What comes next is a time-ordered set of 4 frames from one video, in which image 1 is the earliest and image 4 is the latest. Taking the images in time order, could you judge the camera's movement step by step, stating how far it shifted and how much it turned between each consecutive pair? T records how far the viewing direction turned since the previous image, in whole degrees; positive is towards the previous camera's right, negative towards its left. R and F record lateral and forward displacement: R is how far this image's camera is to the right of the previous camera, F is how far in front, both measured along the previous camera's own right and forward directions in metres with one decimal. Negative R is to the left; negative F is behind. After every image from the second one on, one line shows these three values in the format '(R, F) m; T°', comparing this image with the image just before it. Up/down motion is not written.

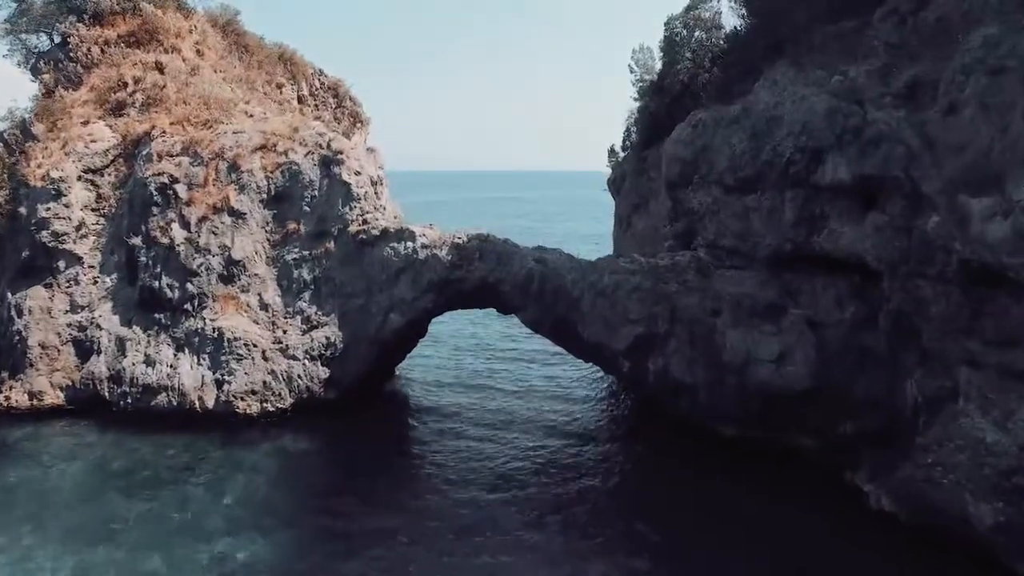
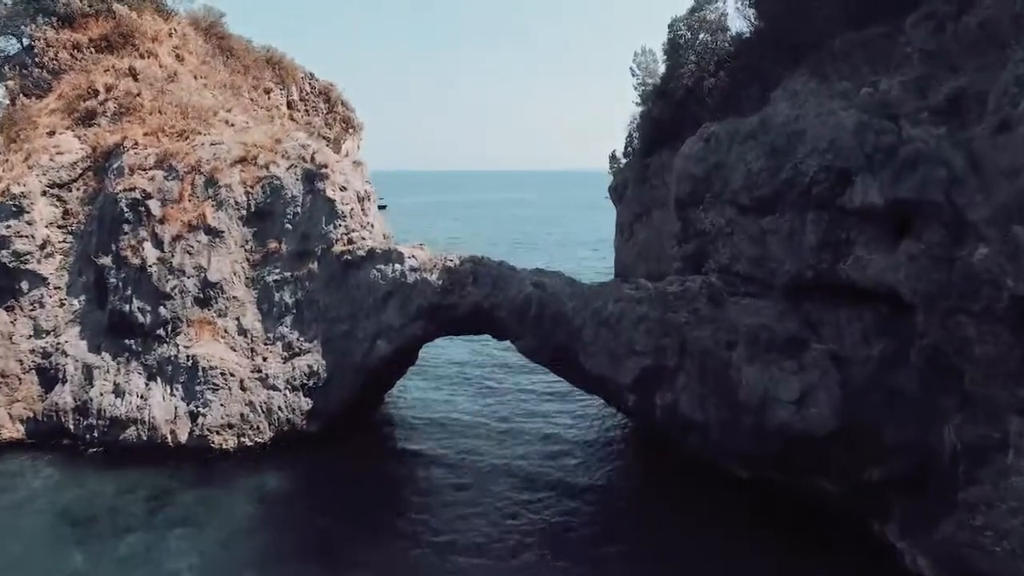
(+0.1, +1.1) m; 0°
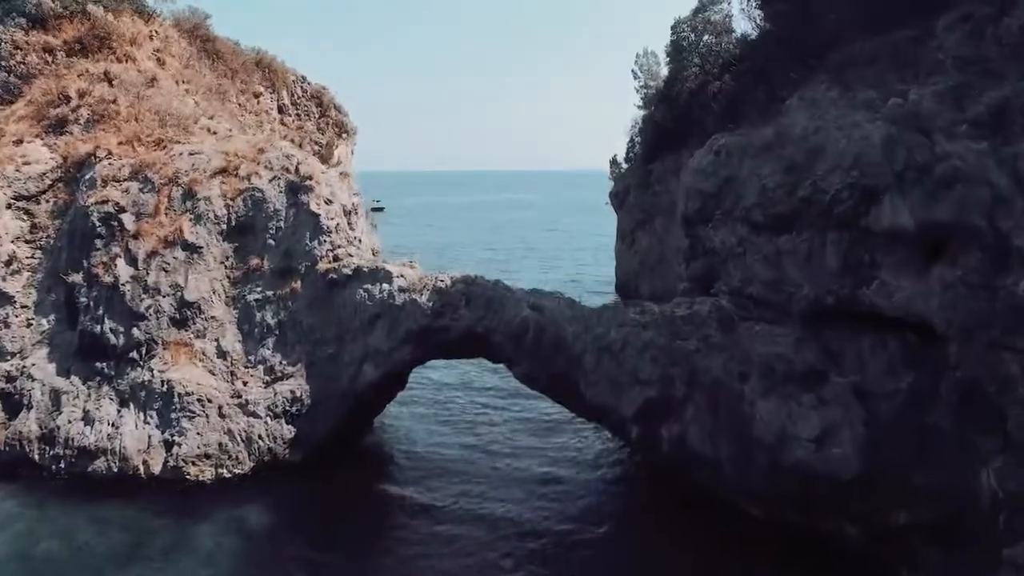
(+0.1, +0.9) m; 0°
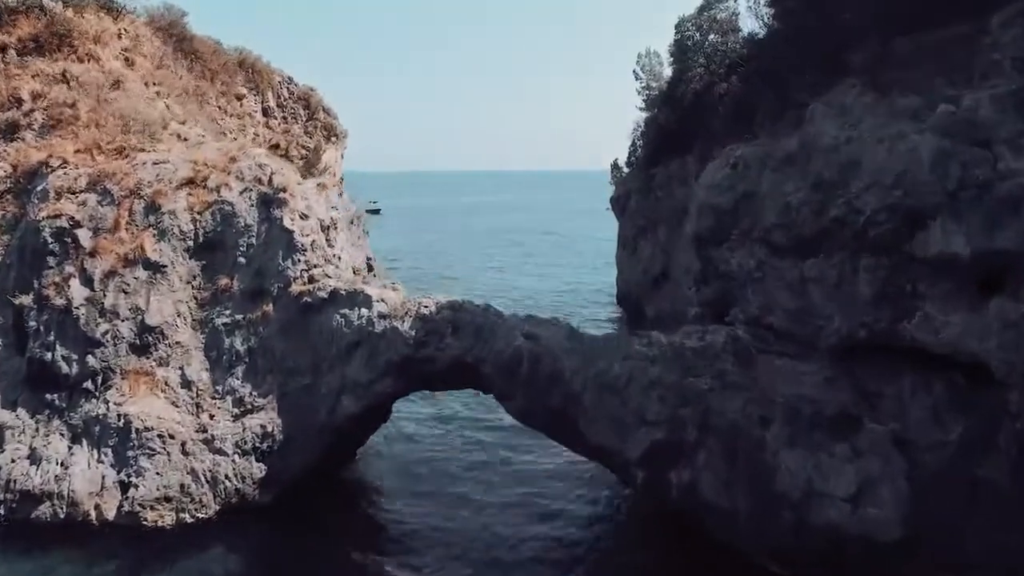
(+0.1, +1.2) m; 0°
